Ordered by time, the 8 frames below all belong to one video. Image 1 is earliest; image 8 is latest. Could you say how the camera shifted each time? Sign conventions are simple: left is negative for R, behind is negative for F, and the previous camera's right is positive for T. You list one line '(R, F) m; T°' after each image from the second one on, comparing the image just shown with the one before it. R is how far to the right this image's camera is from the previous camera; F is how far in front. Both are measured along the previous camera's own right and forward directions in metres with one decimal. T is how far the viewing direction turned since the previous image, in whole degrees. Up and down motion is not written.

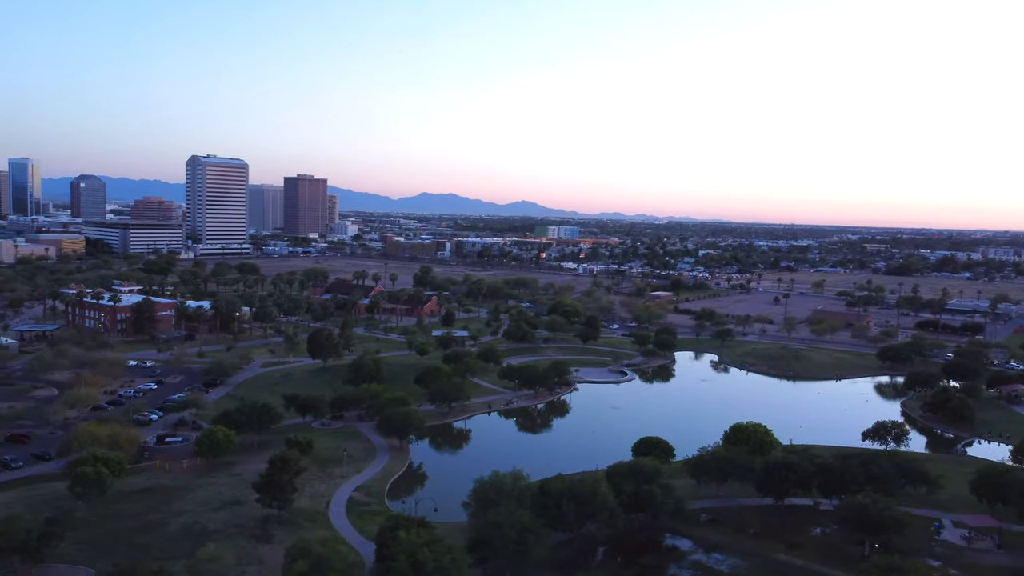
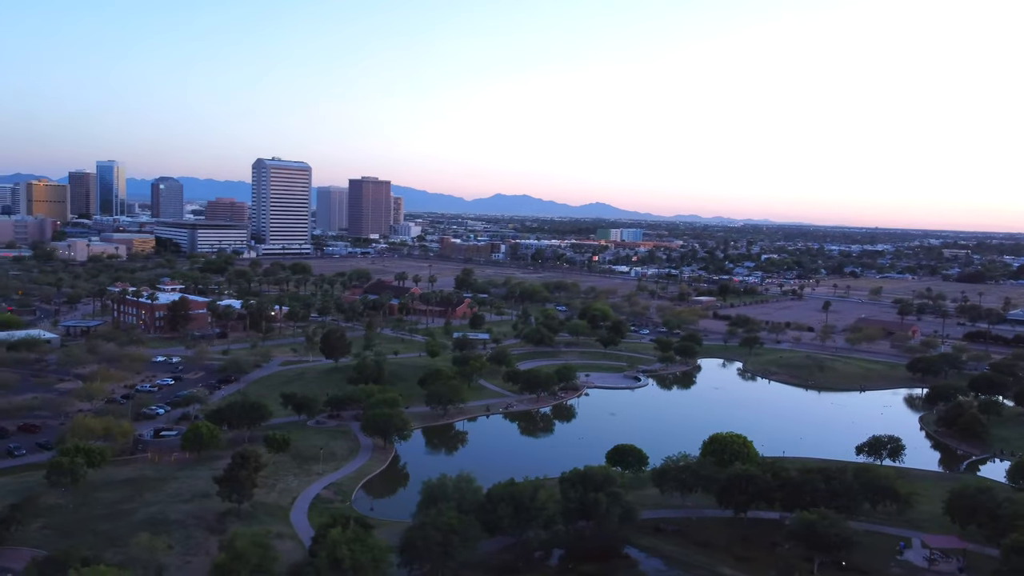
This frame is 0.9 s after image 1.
(+2.6, -0.1) m; -5°
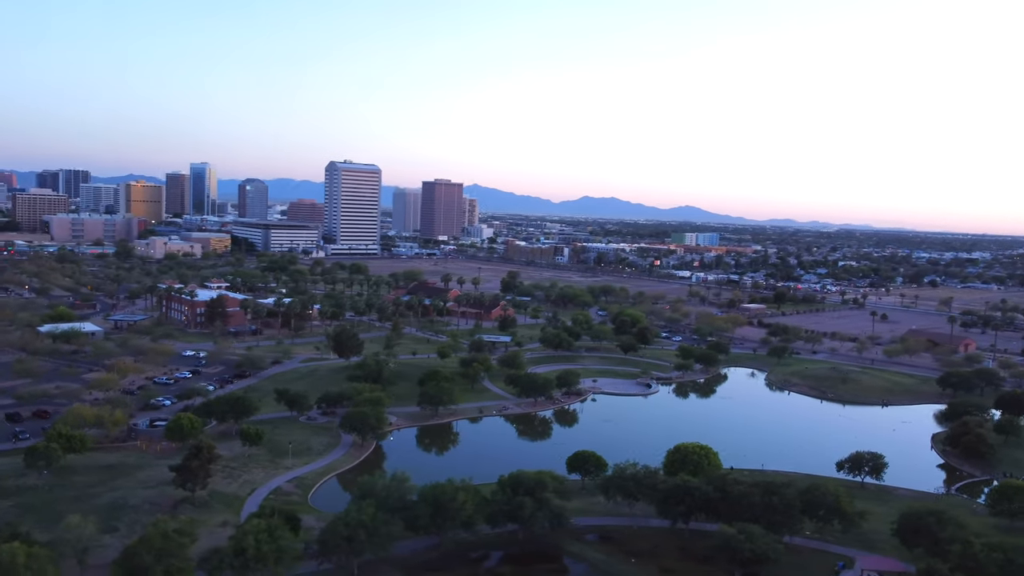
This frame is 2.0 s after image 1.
(+3.3, -0.1) m; -6°
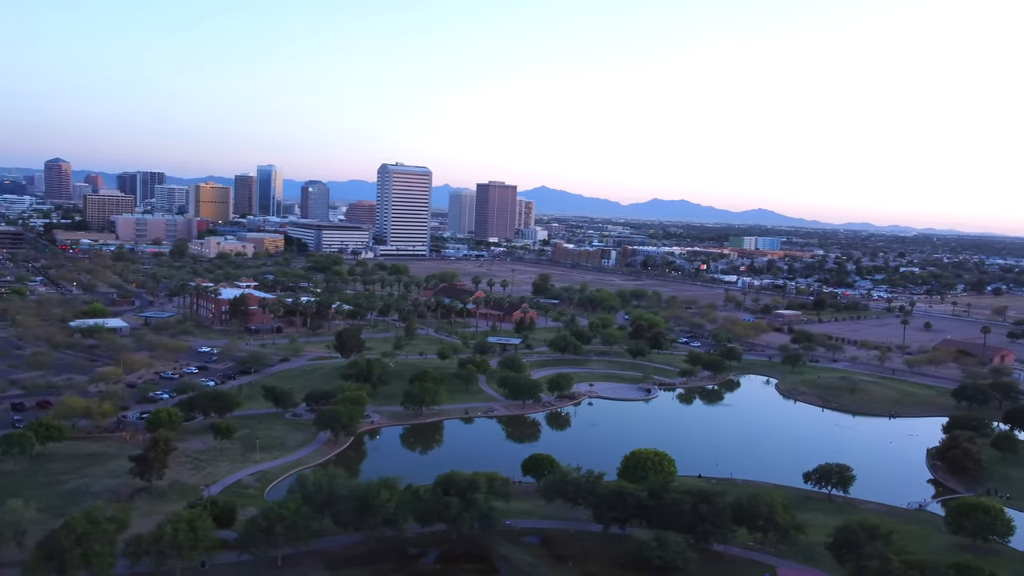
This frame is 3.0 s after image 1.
(+3.0, -0.1) m; -5°
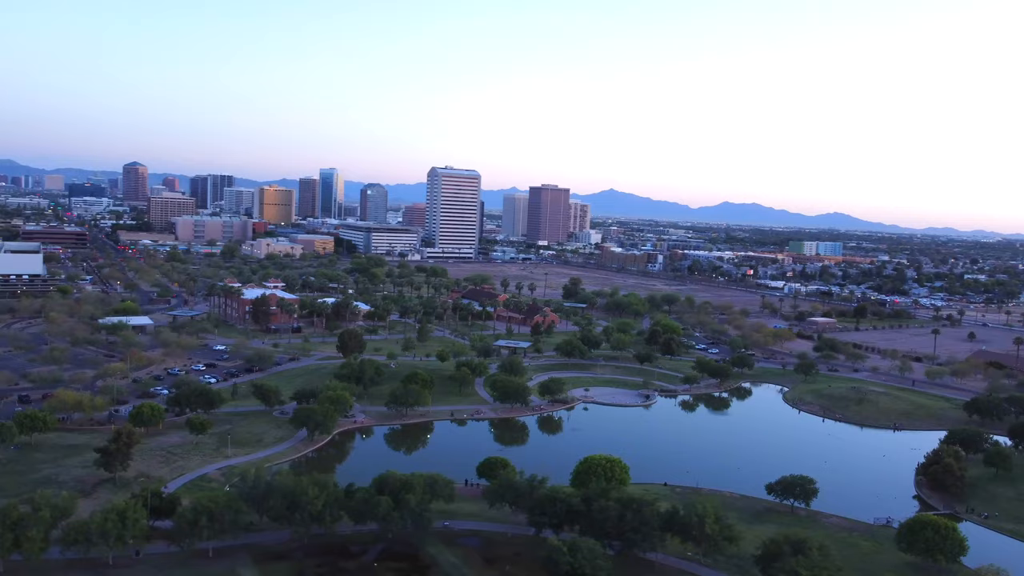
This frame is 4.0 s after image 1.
(+3.0, -0.1) m; -5°
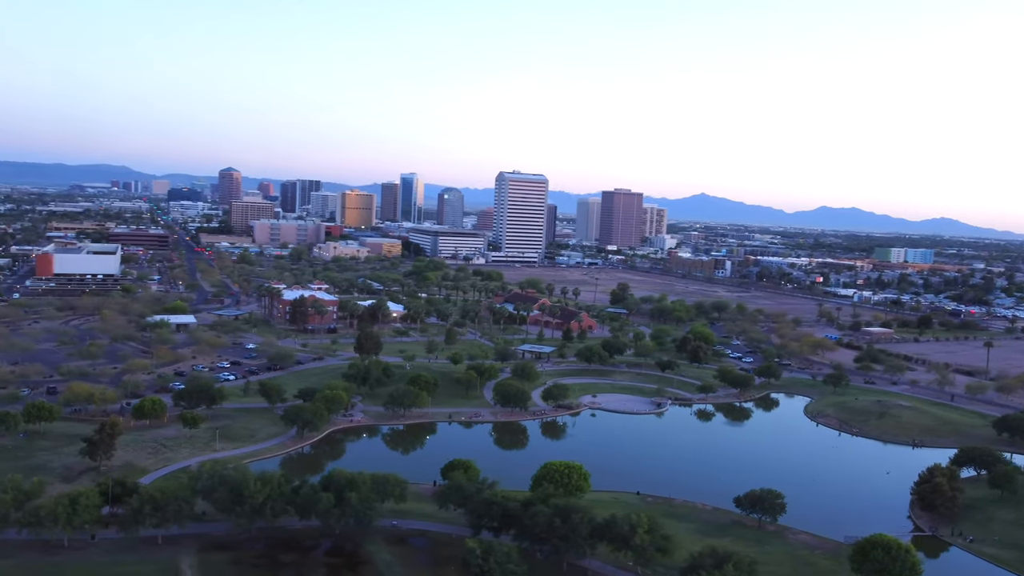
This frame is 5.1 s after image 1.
(+3.3, 0.0) m; -6°
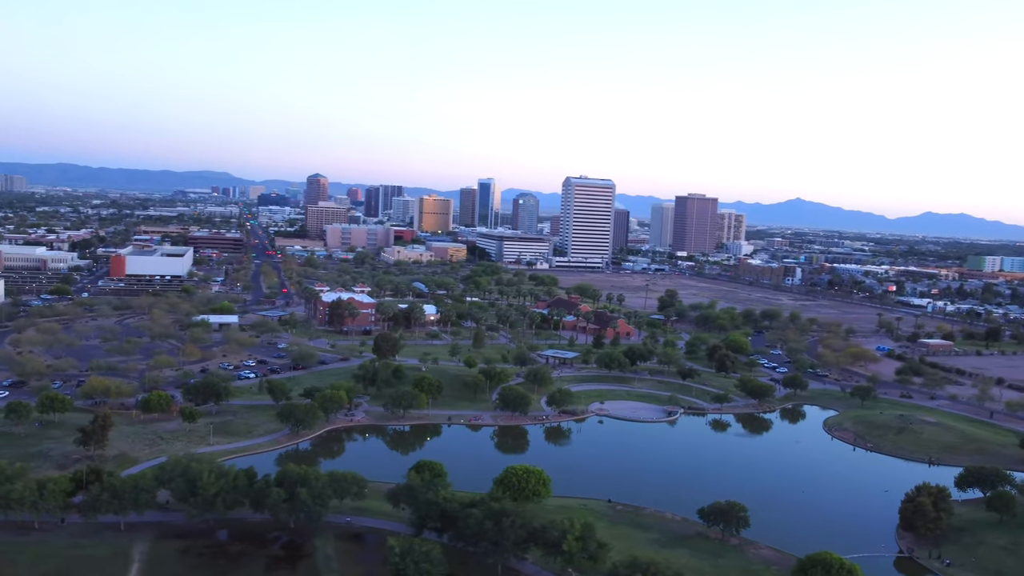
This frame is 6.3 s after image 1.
(+3.3, 0.0) m; -6°
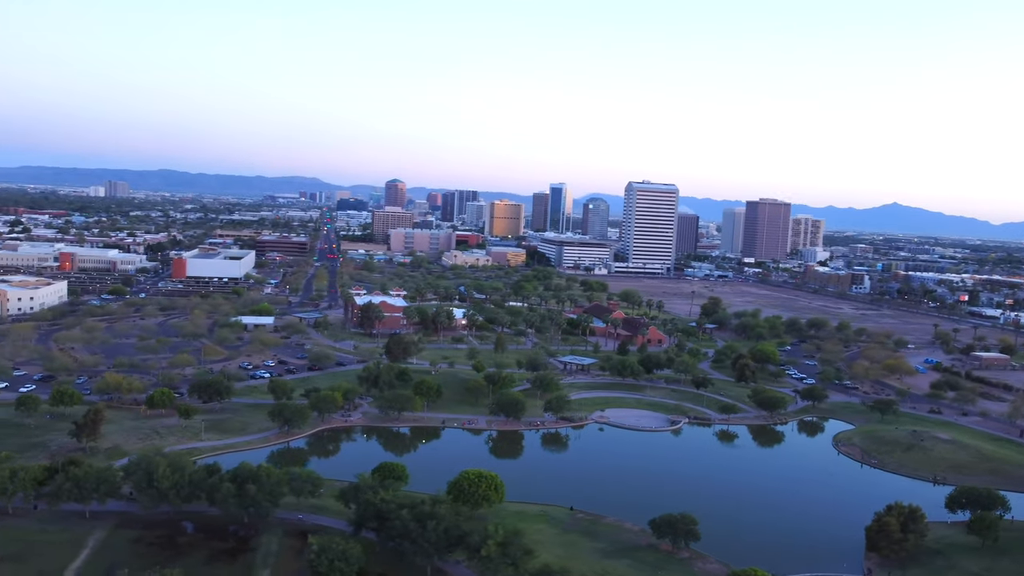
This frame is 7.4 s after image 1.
(+3.4, 0.0) m; -6°
